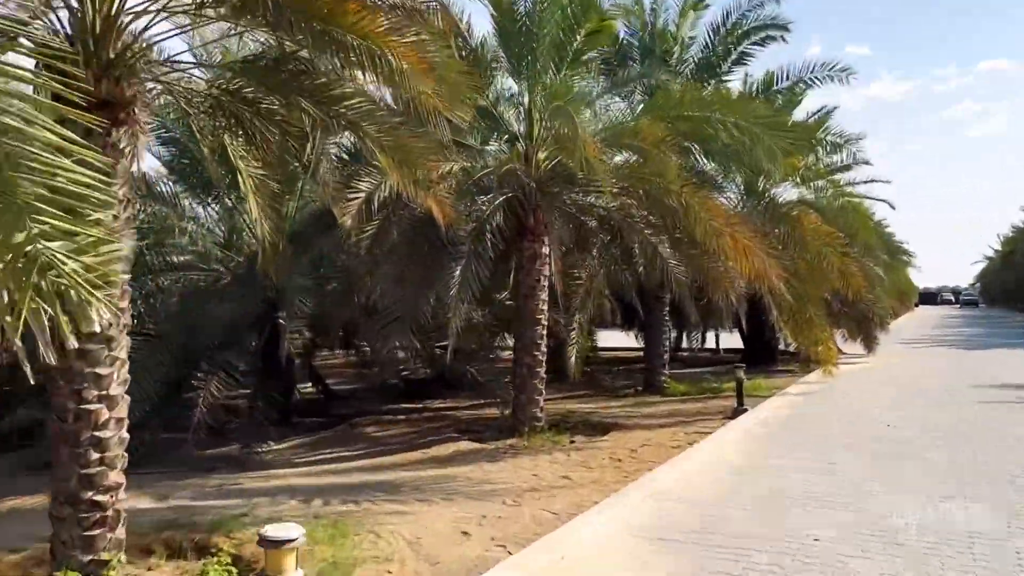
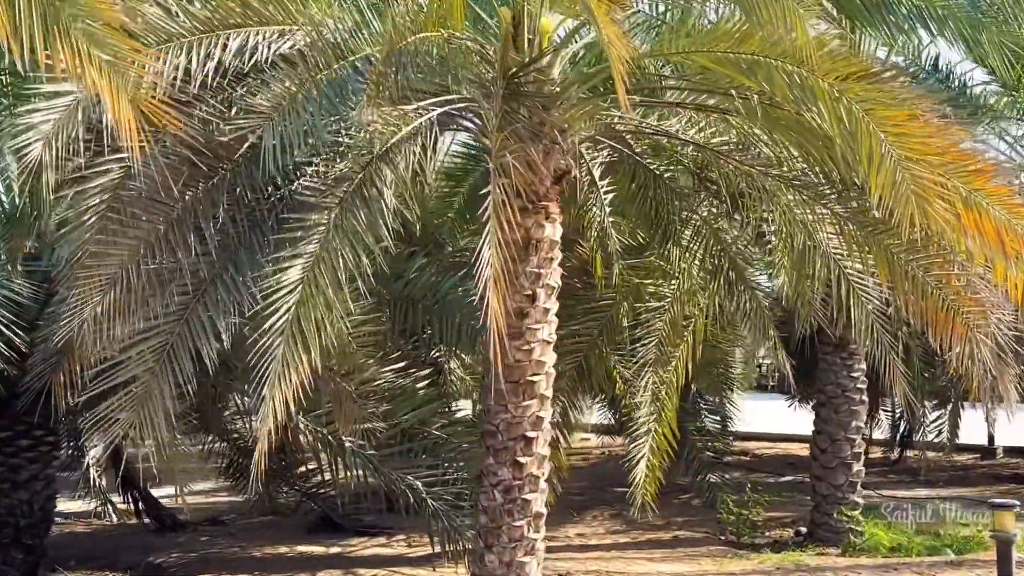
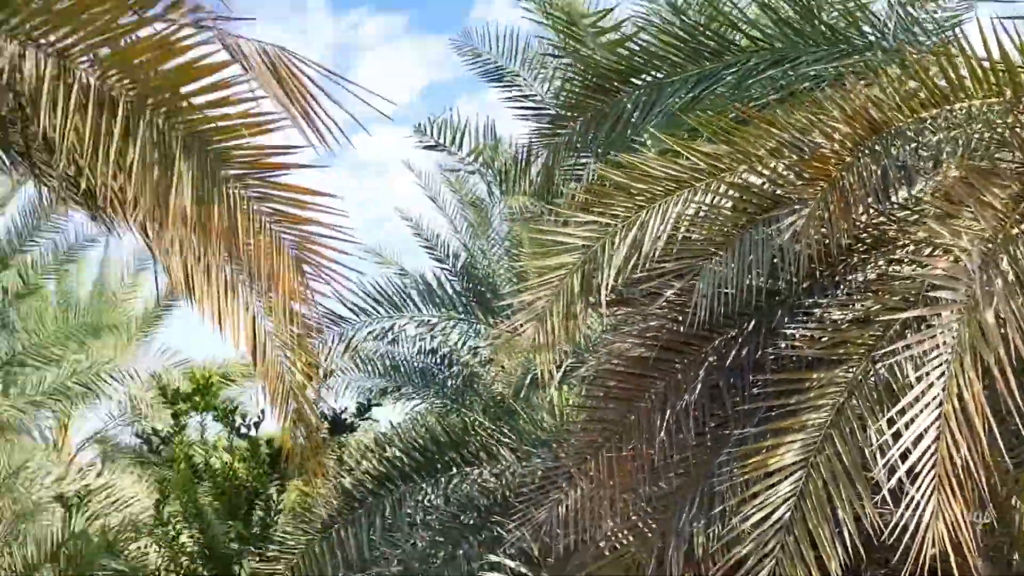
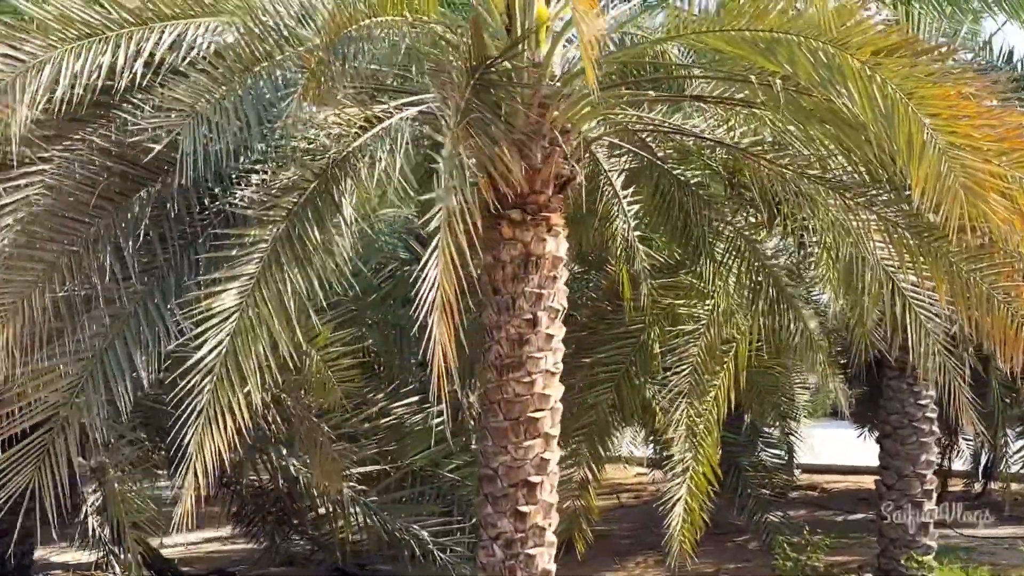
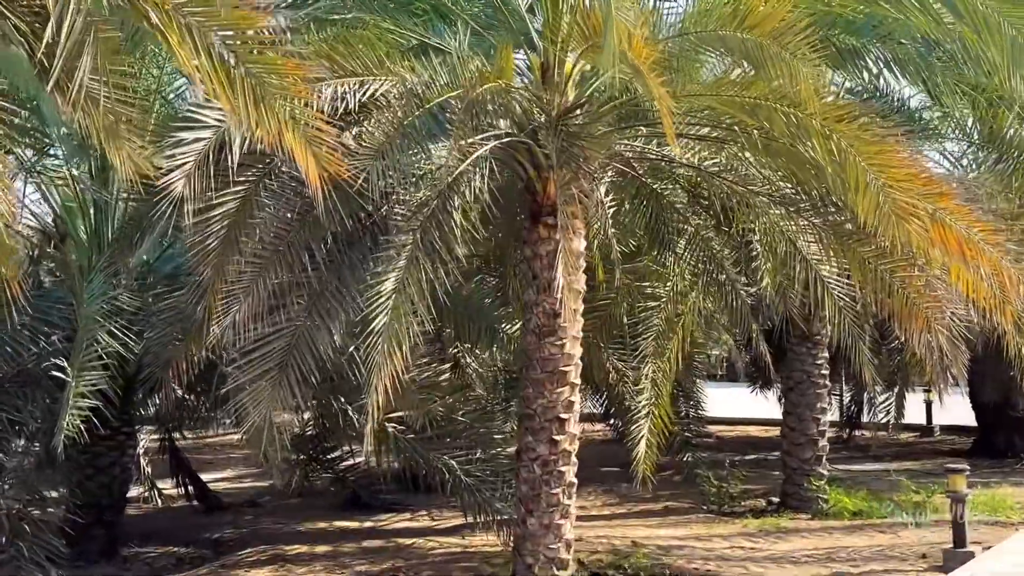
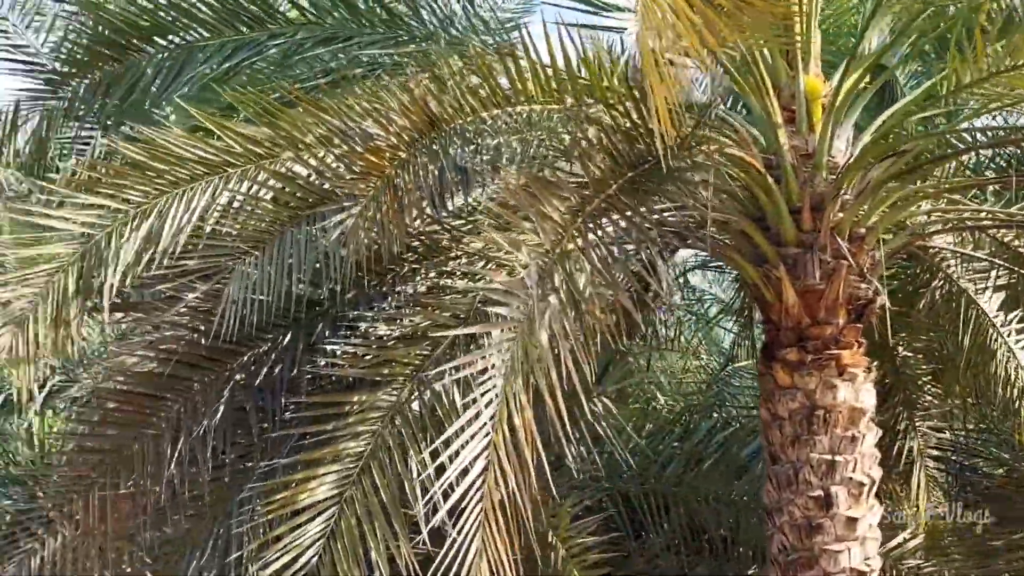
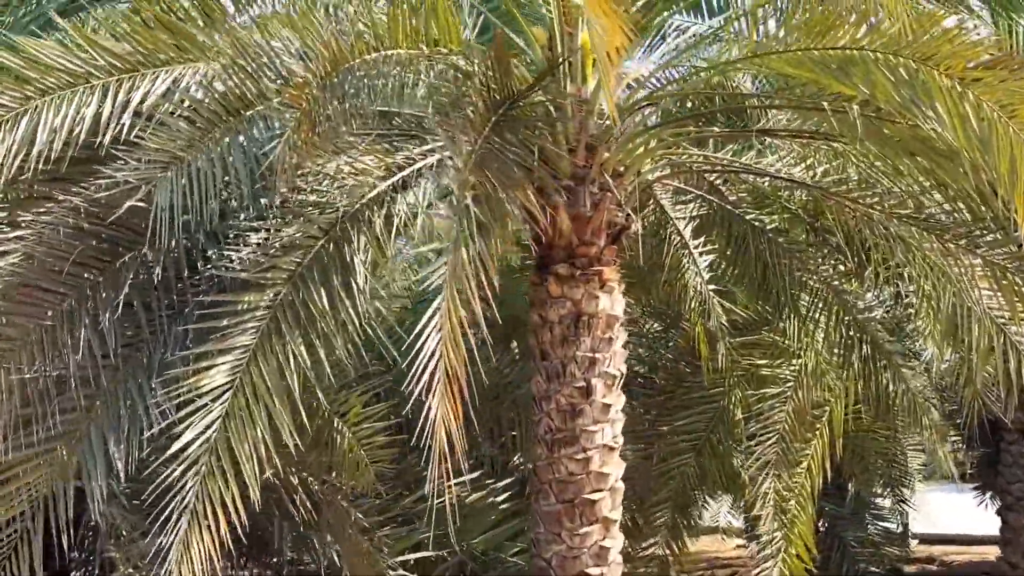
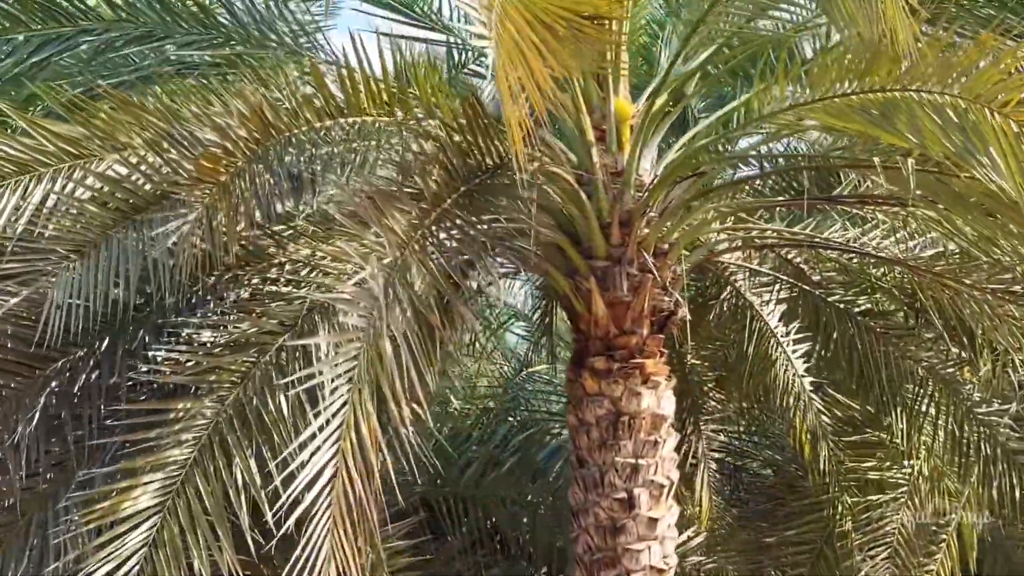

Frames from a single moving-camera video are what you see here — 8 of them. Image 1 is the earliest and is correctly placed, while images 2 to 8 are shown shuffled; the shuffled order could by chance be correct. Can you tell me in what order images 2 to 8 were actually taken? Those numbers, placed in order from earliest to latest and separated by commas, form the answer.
5, 2, 4, 7, 8, 6, 3
